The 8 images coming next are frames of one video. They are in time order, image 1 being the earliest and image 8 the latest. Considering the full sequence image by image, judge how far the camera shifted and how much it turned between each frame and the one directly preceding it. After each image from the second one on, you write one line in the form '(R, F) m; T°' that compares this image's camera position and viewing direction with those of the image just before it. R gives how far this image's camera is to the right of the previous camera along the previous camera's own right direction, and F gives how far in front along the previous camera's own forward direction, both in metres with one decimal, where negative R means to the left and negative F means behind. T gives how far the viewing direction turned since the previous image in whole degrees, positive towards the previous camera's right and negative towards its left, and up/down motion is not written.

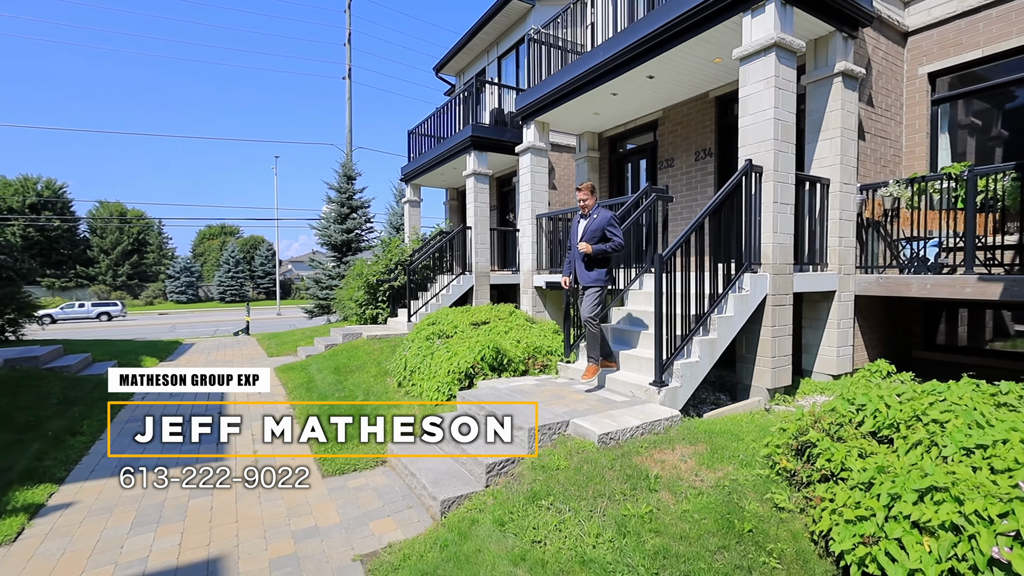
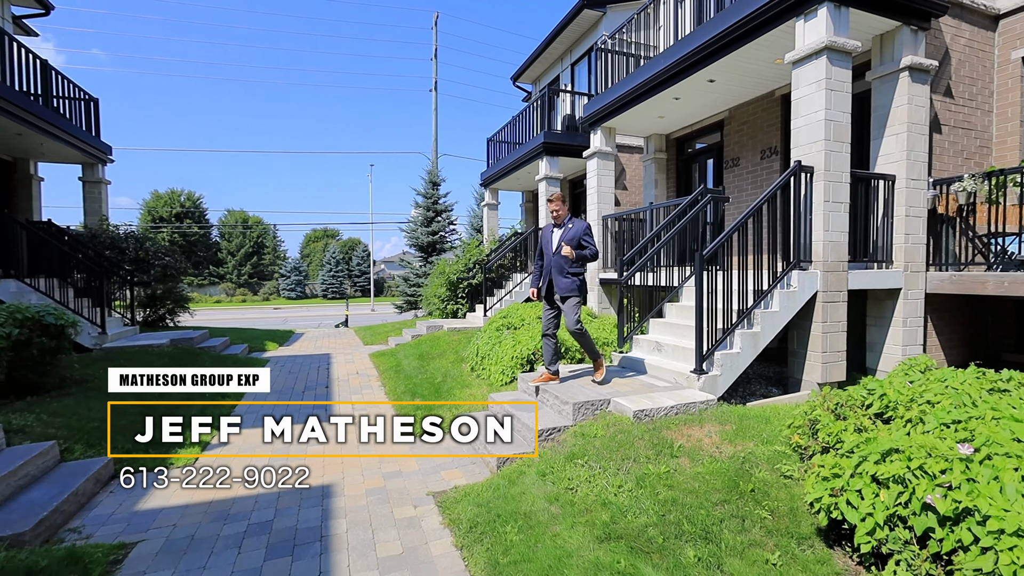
(+0.3, -0.6) m; -10°
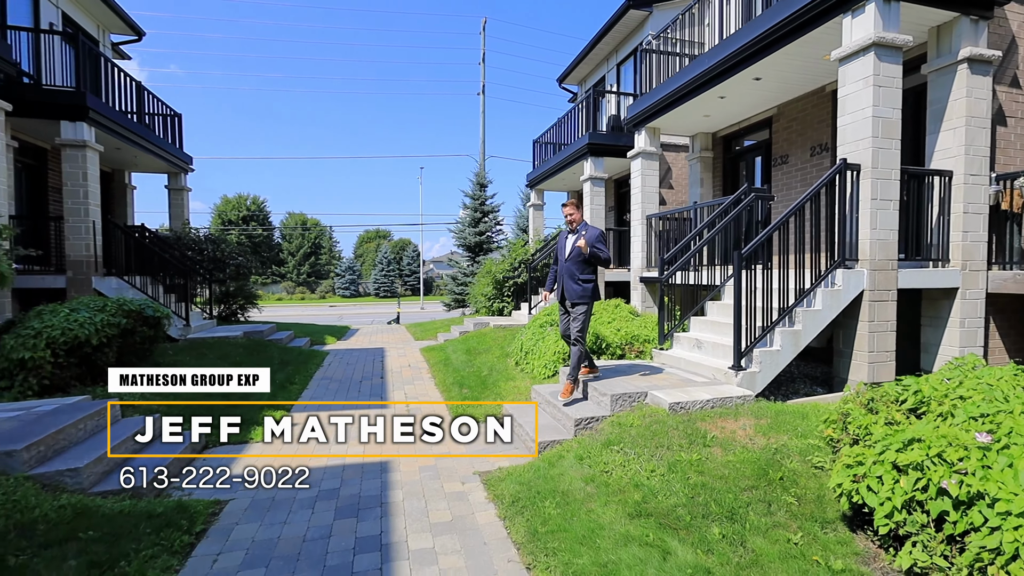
(0.0, -0.3) m; -6°
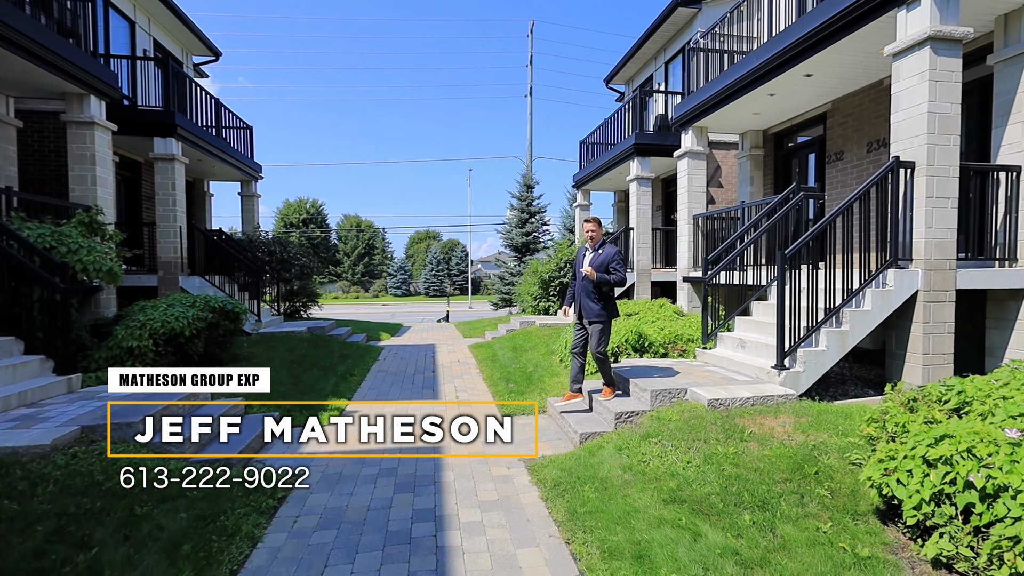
(0.0, -0.3) m; -6°
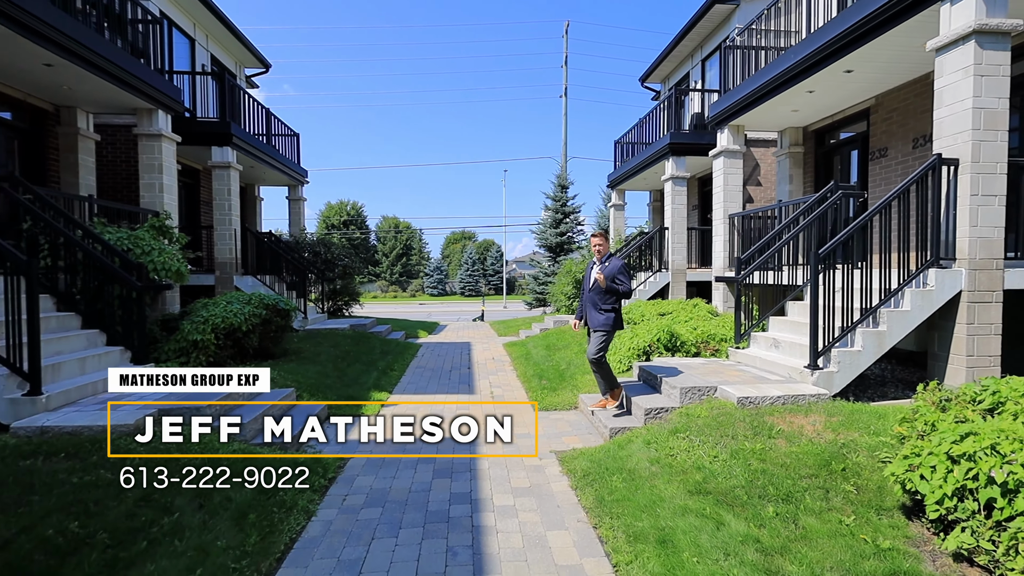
(0.0, -0.2) m; -4°
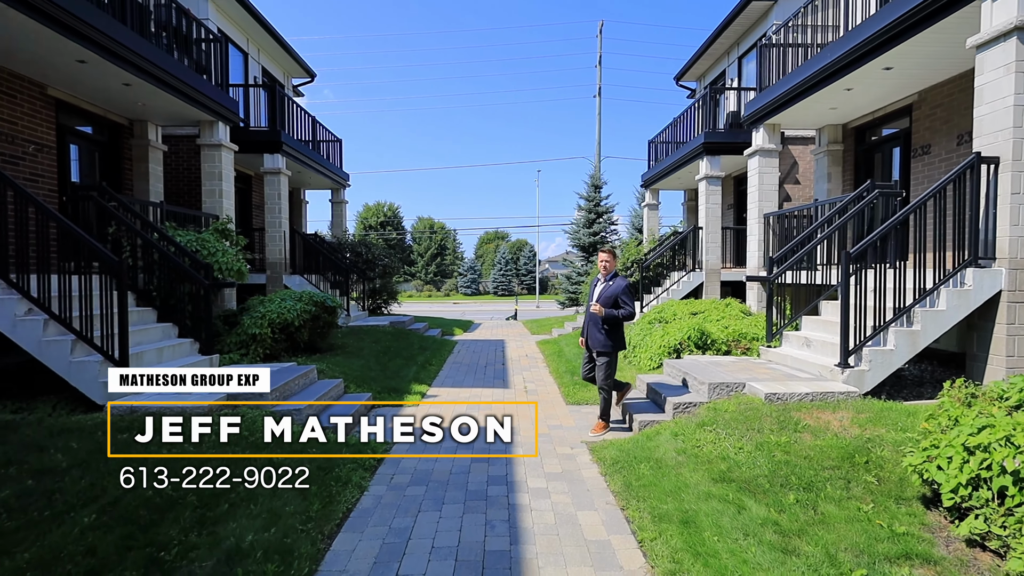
(0.0, -0.3) m; -4°
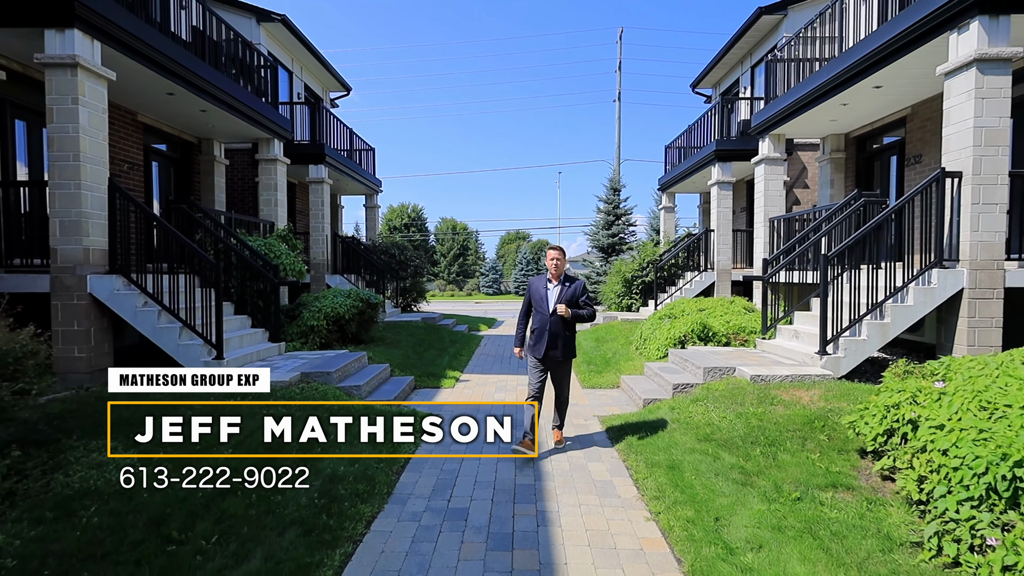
(0.0, -0.9) m; -3°
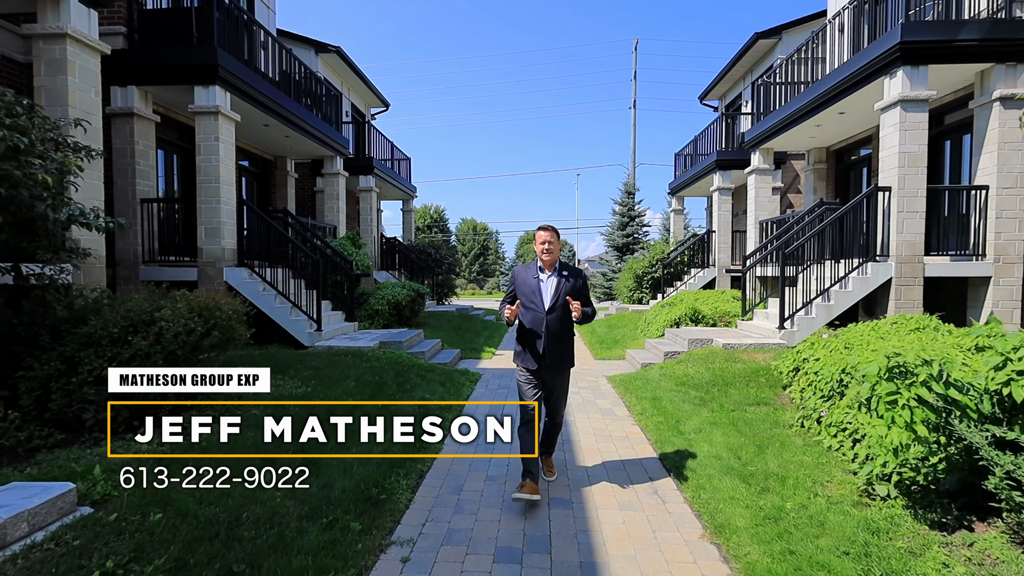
(-0.1, -1.8) m; -2°
